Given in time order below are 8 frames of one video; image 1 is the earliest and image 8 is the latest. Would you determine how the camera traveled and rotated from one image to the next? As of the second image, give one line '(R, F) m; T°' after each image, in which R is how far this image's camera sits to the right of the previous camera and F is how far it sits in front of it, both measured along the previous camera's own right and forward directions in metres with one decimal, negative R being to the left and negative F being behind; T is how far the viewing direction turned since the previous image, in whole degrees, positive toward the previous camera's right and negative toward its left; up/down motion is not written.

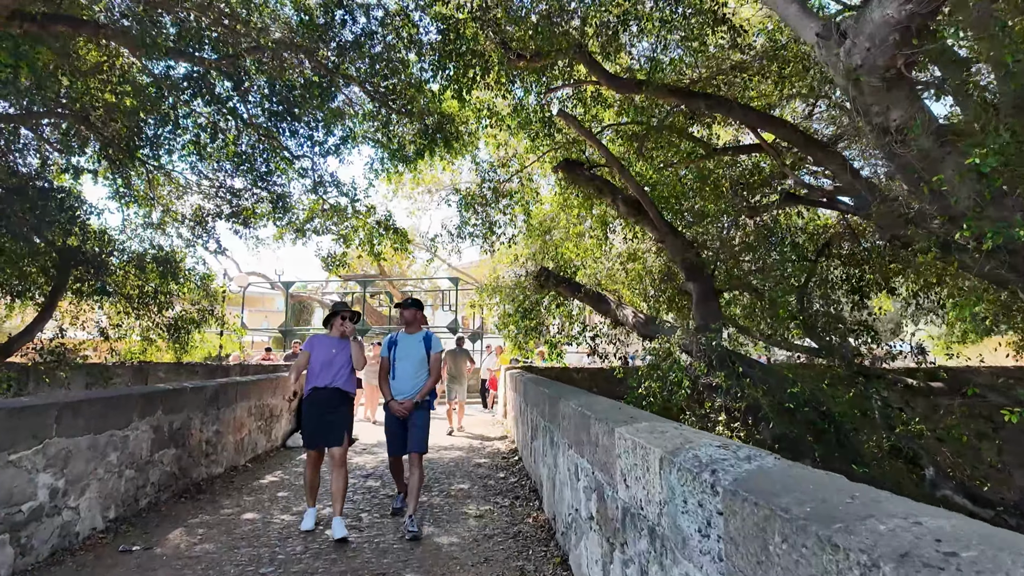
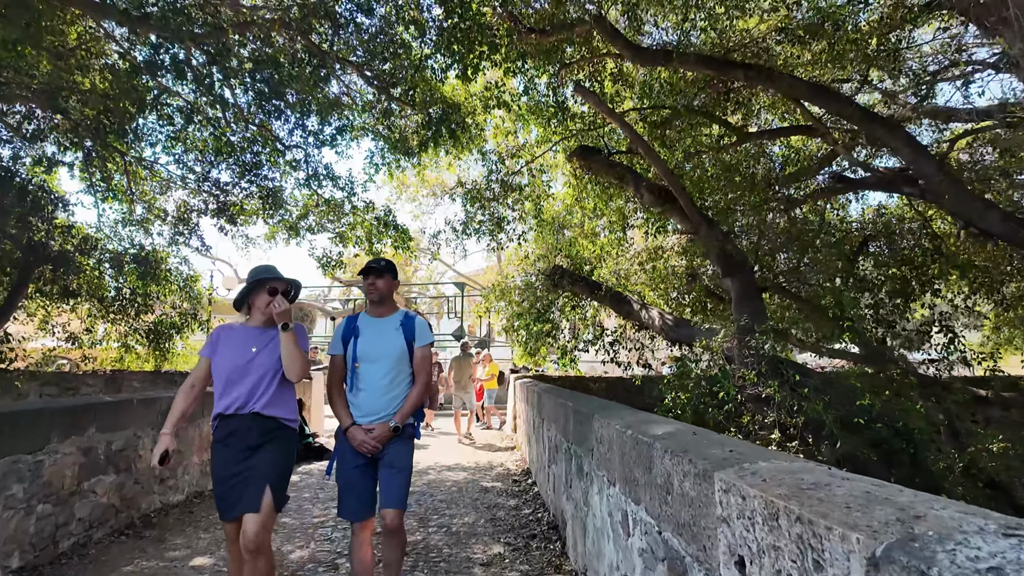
(-0.1, +0.9) m; -1°
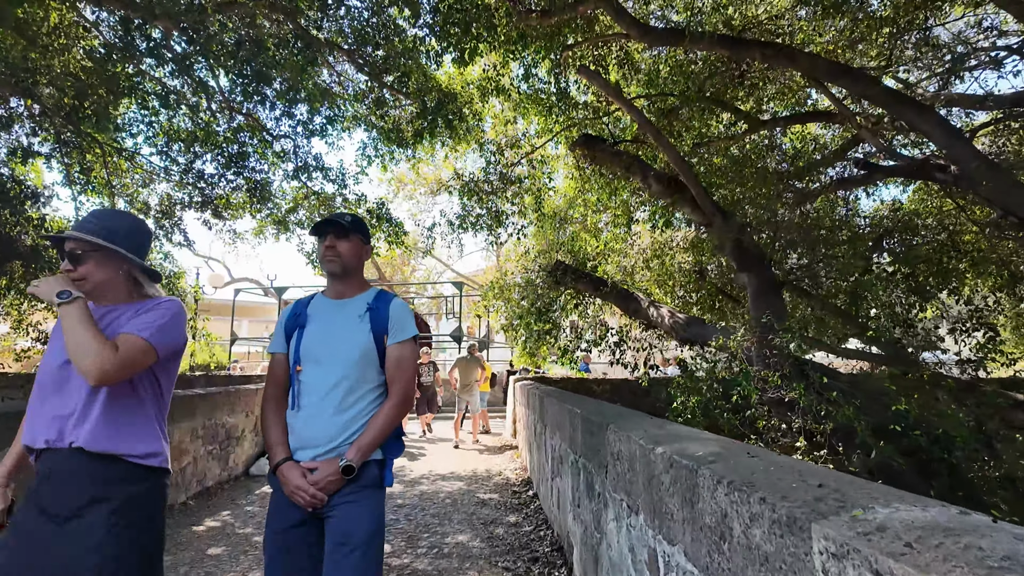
(0.0, +0.4) m; 0°
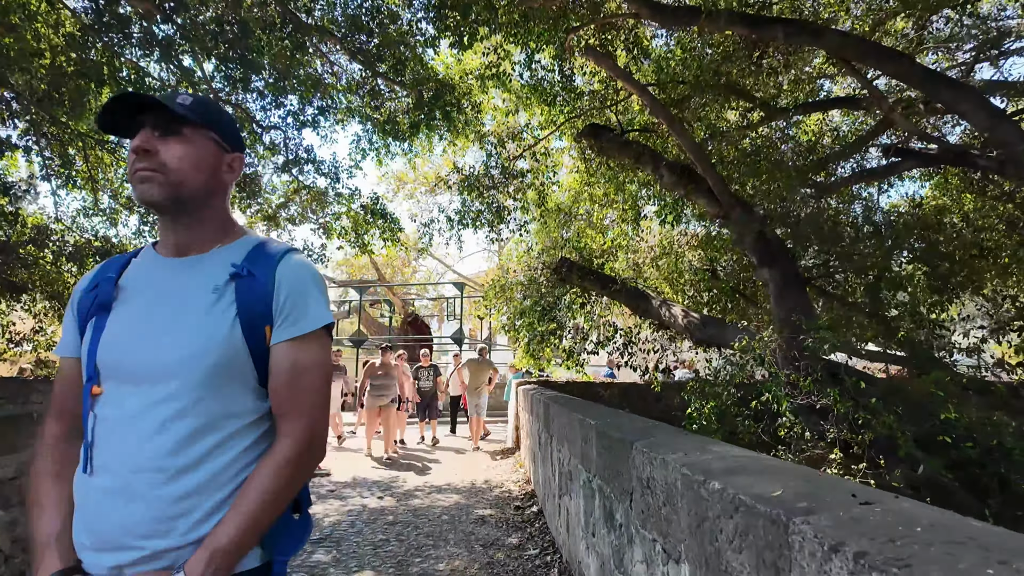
(0.0, +0.4) m; 0°
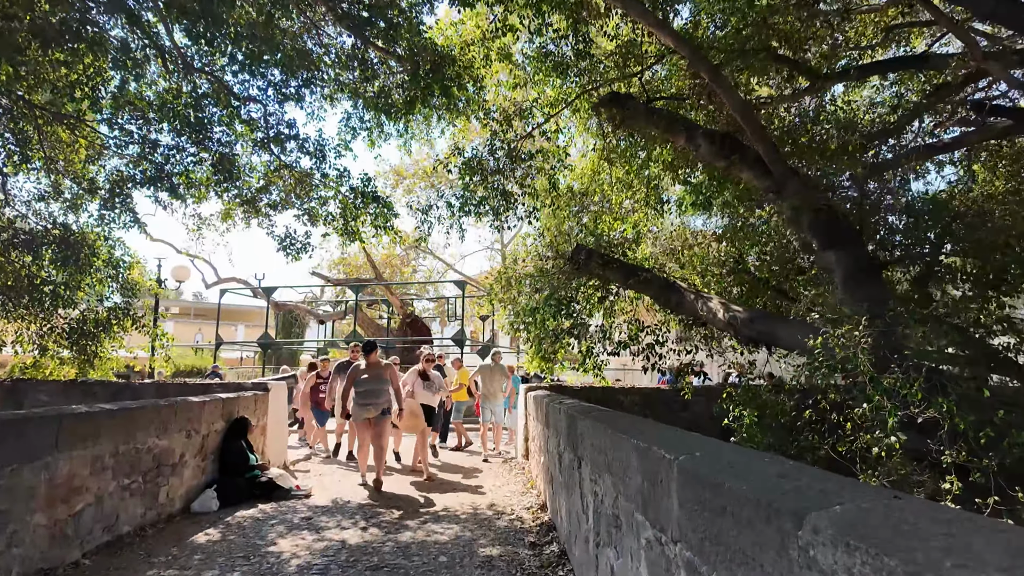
(-0.1, +0.9) m; 0°
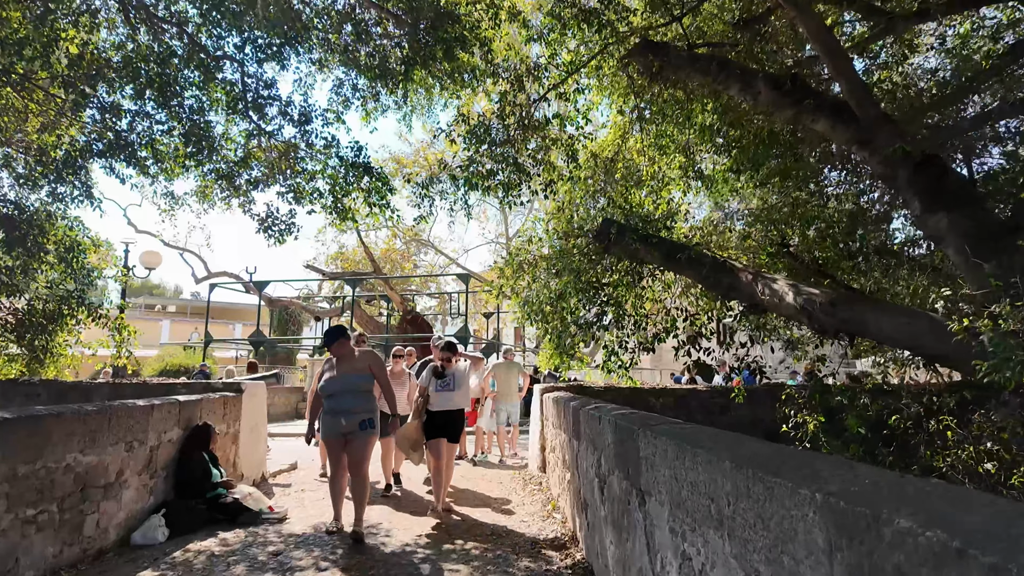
(-0.1, +0.9) m; 0°
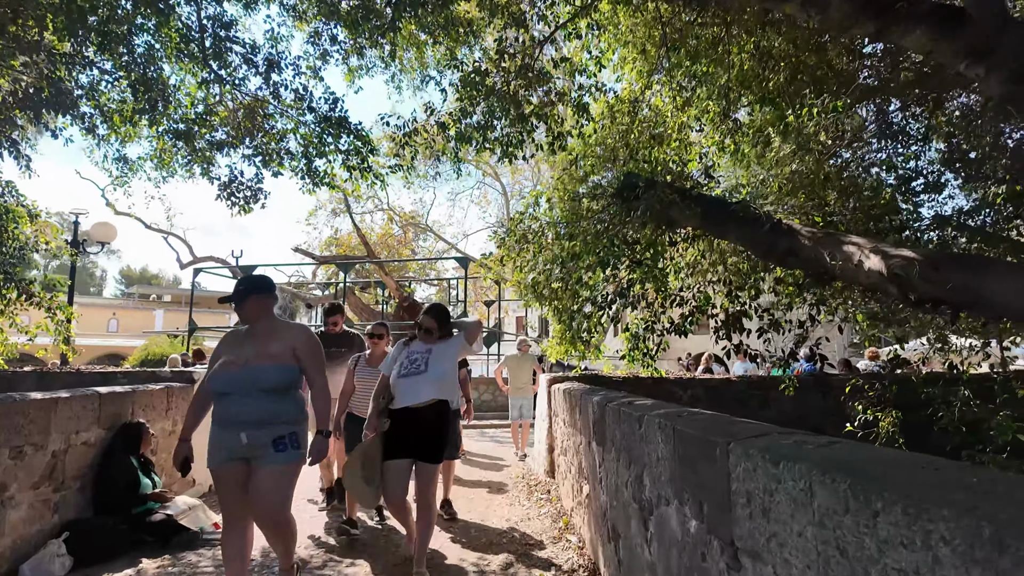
(0.0, +0.9) m; 0°
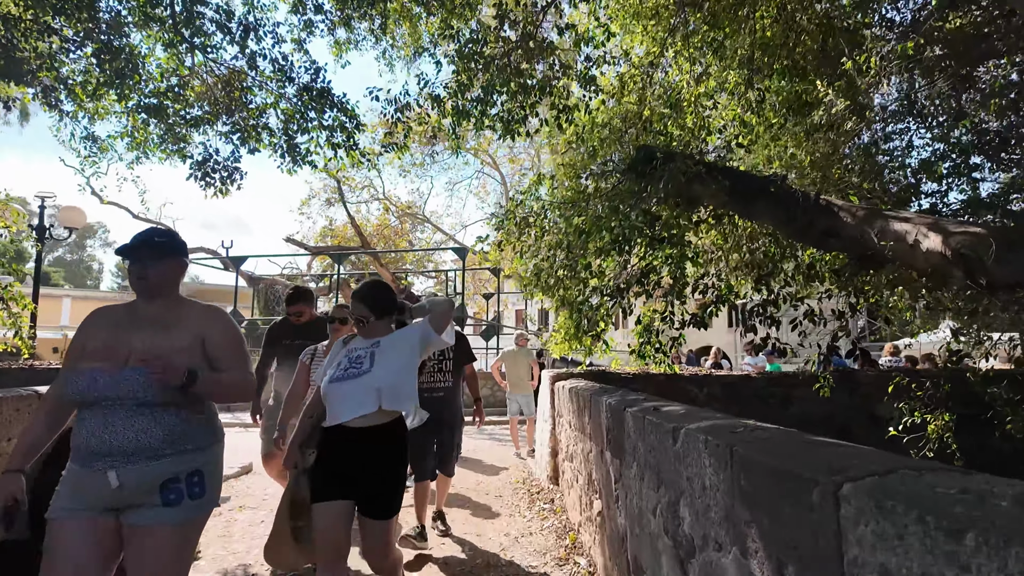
(0.0, +0.5) m; 0°
